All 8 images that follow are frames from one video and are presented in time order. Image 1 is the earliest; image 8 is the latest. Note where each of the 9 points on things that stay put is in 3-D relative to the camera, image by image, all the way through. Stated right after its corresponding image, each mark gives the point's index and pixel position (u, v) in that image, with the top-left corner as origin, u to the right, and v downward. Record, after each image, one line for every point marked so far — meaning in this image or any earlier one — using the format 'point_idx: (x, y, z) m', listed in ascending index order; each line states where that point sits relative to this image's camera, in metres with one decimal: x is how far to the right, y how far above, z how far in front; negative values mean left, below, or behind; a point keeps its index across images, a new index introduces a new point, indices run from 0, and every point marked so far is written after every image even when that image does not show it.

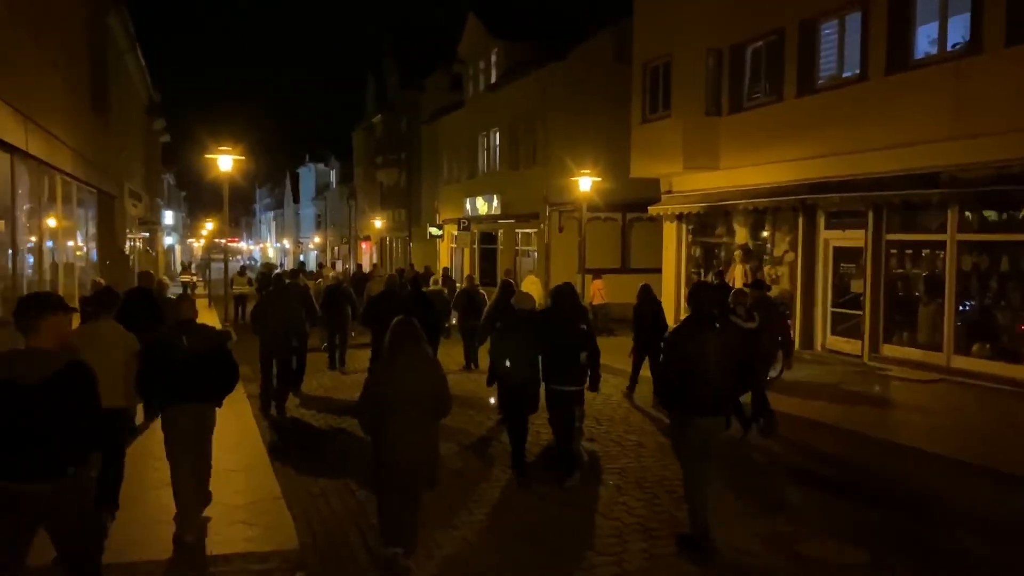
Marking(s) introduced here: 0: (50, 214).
0: (-7.8, +1.2, +13.5) m
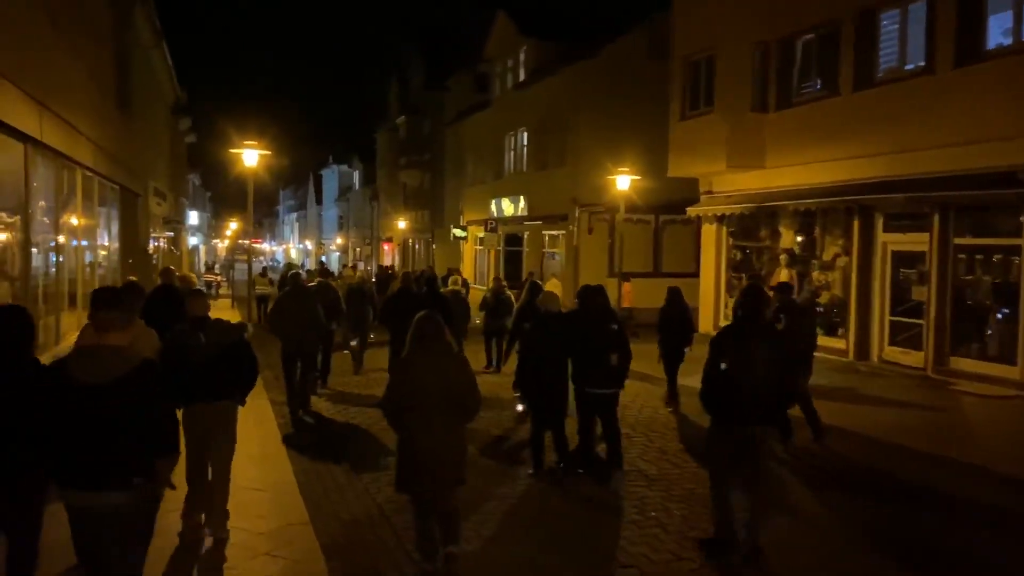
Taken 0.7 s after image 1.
0: (-7.2, +1.2, +12.9) m
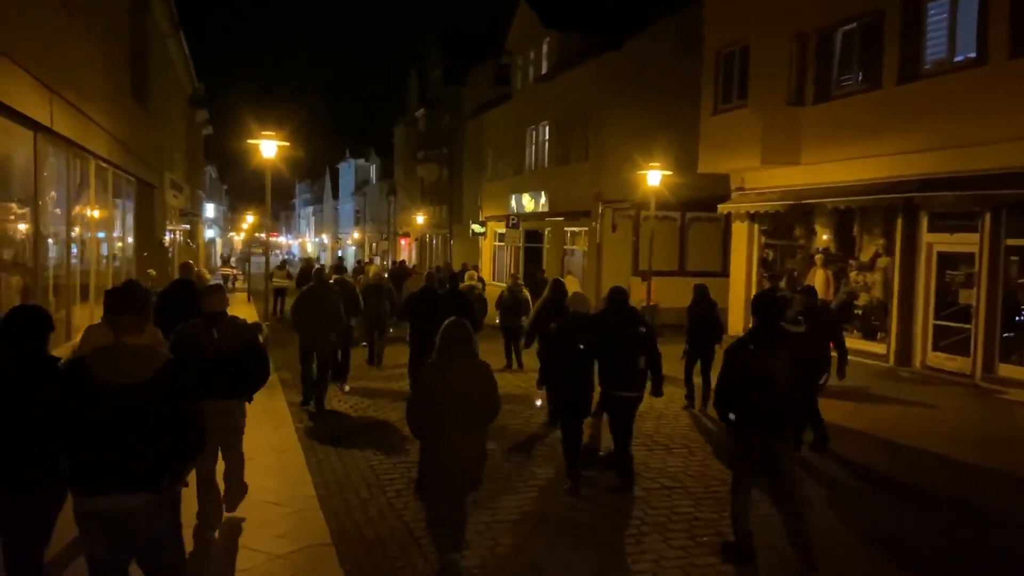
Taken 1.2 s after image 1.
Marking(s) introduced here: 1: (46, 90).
0: (-6.8, +1.3, +12.5) m
1: (-5.5, +2.3, +9.3) m
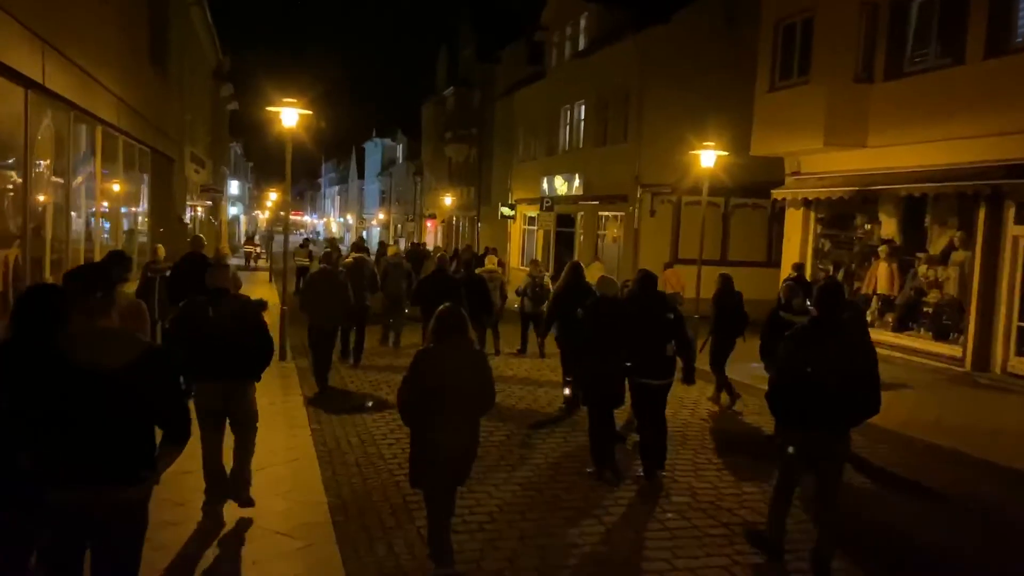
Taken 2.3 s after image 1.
0: (-6.2, +1.7, +11.6) m
1: (-4.9, +2.6, +8.3) m
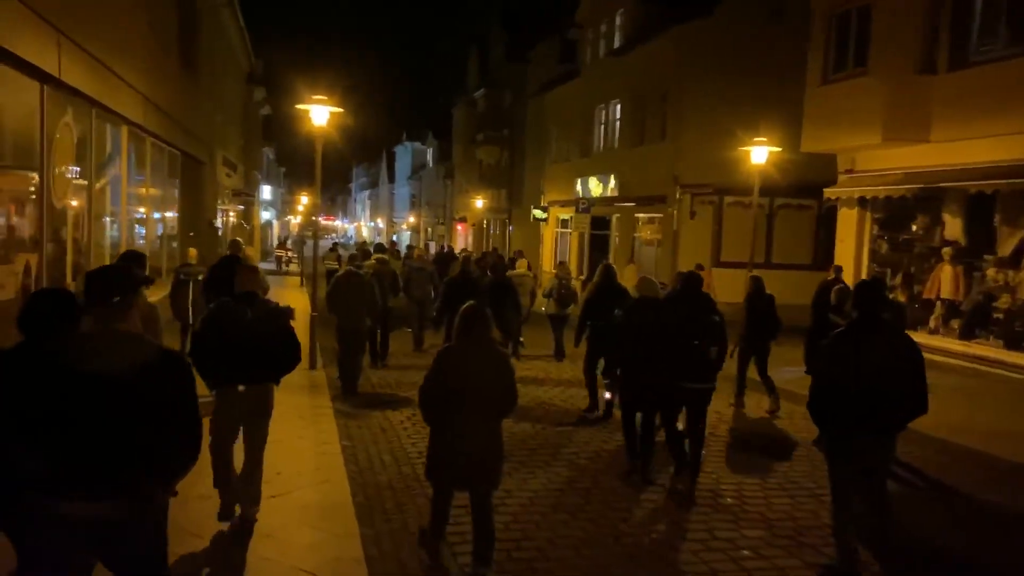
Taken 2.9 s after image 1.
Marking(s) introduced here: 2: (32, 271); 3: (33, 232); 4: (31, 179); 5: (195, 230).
0: (-5.6, +1.6, +11.2) m
1: (-4.5, +2.5, +7.9) m
2: (-4.8, +0.2, +8.0) m
3: (-4.8, +0.6, +8.0) m
4: (-4.8, +1.1, +8.0) m
5: (-7.6, +1.4, +19.0) m
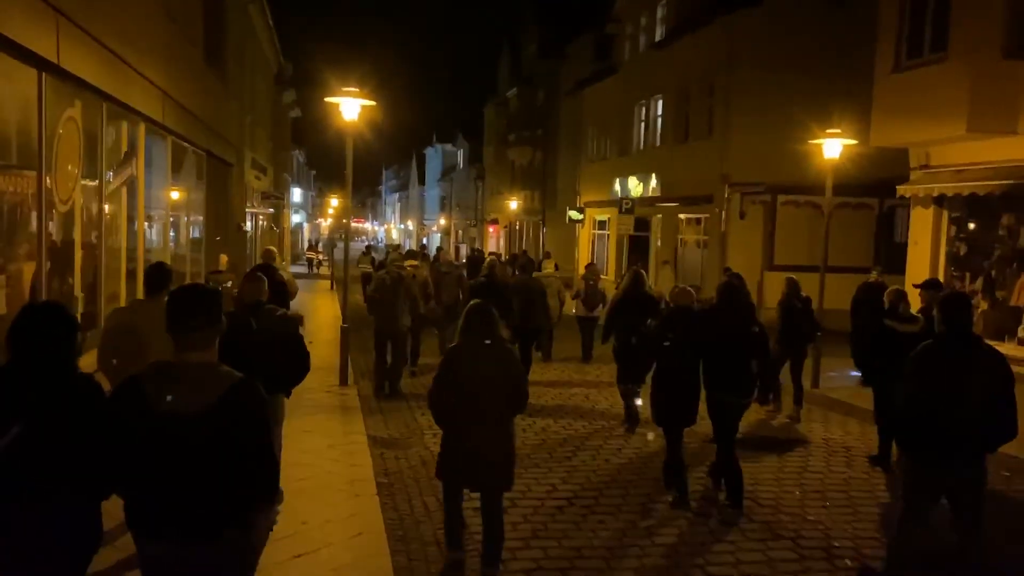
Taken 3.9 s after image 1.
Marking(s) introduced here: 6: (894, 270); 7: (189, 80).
0: (-5.0, +1.5, +10.5) m
1: (-4.0, +2.4, +7.1) m
2: (-4.3, +0.1, +7.2) m
3: (-4.3, +0.5, +7.2) m
4: (-4.3, +1.0, +7.1) m
5: (-6.7, +1.2, +18.3) m
6: (+9.4, +0.4, +19.5) m
7: (-5.4, +3.5, +13.4) m
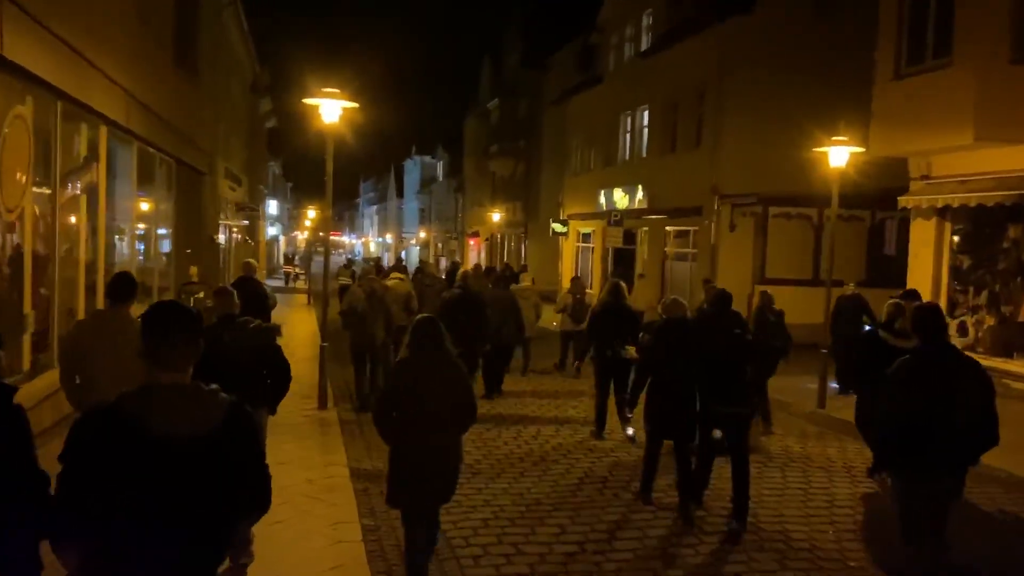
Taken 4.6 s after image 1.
0: (-5.1, +1.3, +9.7) m
1: (-4.0, +2.3, +6.4) m
2: (-4.3, -0.1, +6.4) m
3: (-4.4, +0.3, +6.5) m
4: (-4.3, +0.8, +6.4) m
5: (-7.0, +0.9, +17.5) m
6: (+9.0, +0.1, +19.1) m
7: (-5.6, +3.3, +12.6) m
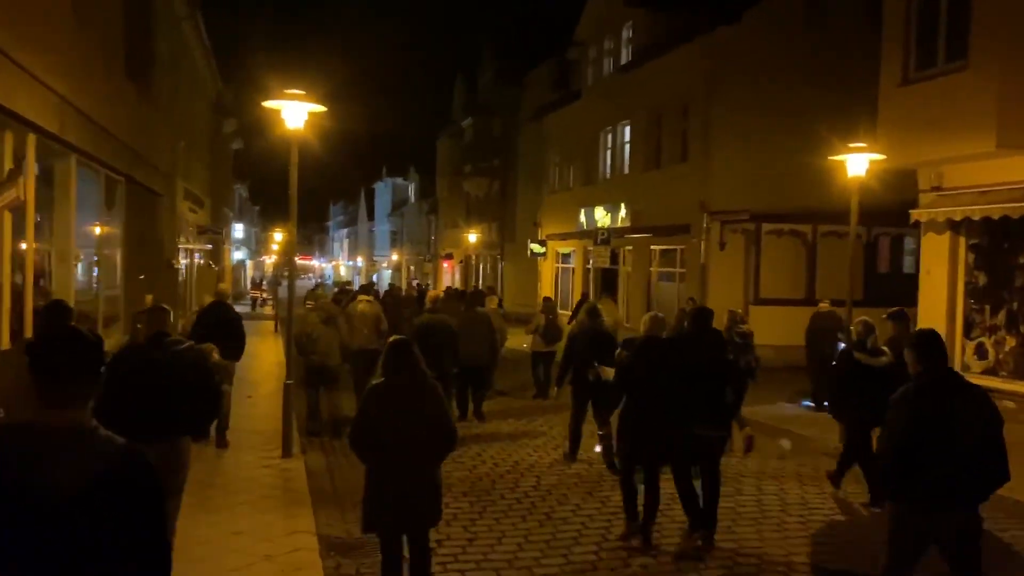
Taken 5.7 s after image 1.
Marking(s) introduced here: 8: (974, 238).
0: (-5.2, +0.9, +8.5) m
1: (-4.0, +2.0, +5.2) m
2: (-4.3, -0.3, +5.2) m
3: (-4.3, +0.1, +5.2) m
4: (-4.3, +0.6, +5.2) m
5: (-7.4, +0.3, +16.2) m
6: (+8.5, -0.3, +18.4) m
7: (-5.9, +2.8, +11.4) m
8: (+7.0, +0.8, +12.1) m
